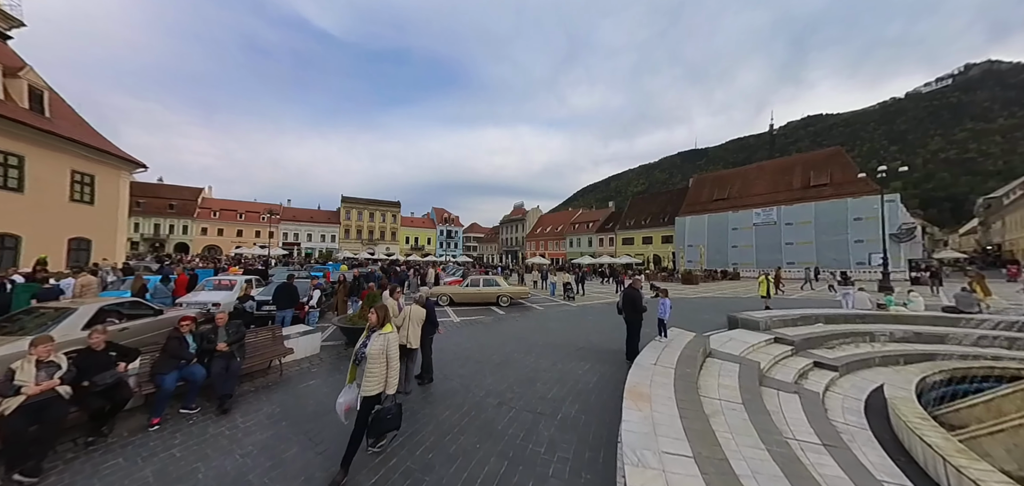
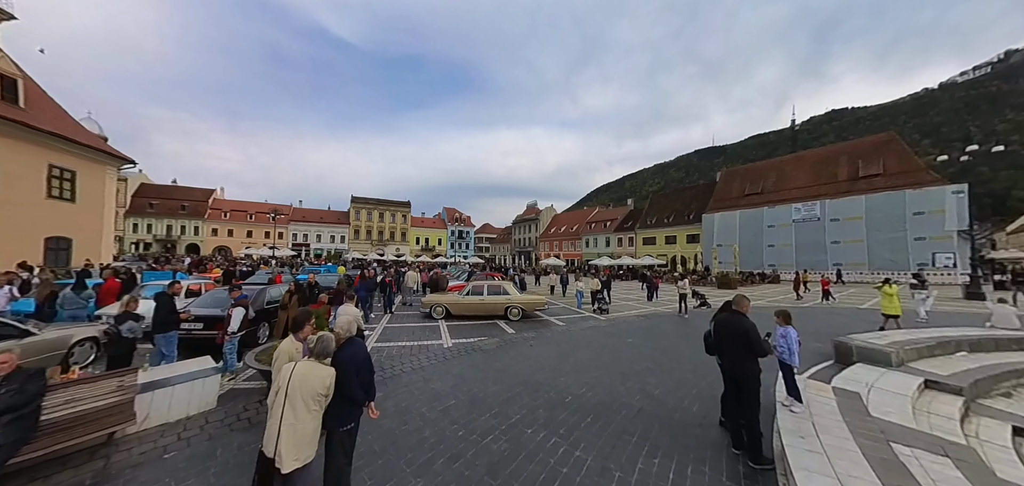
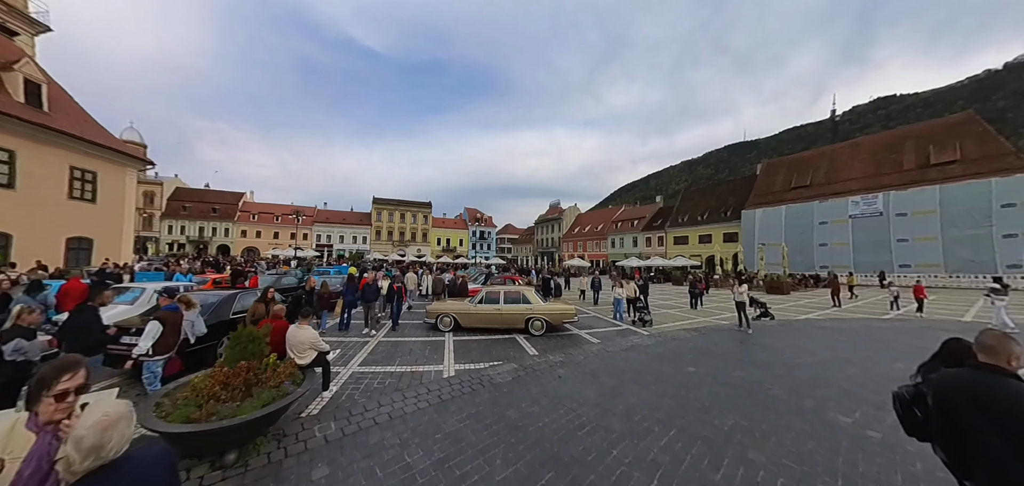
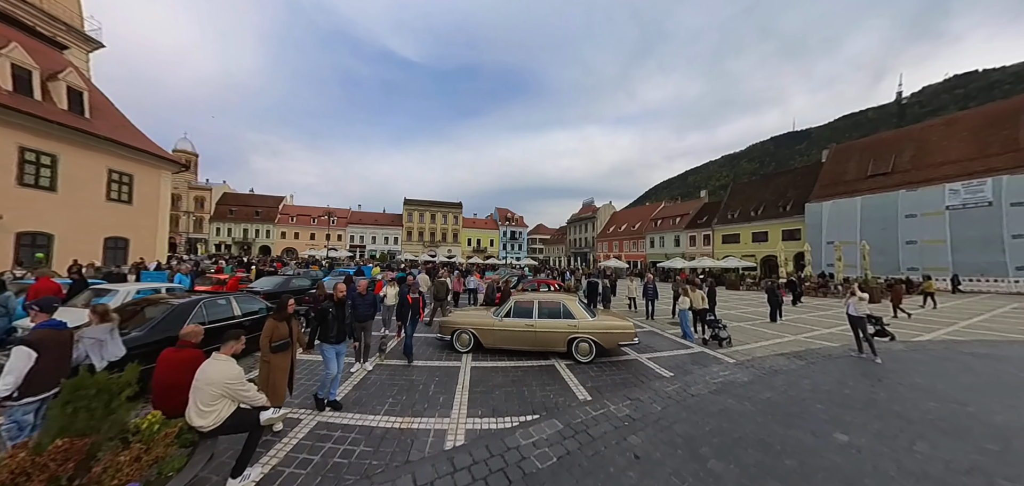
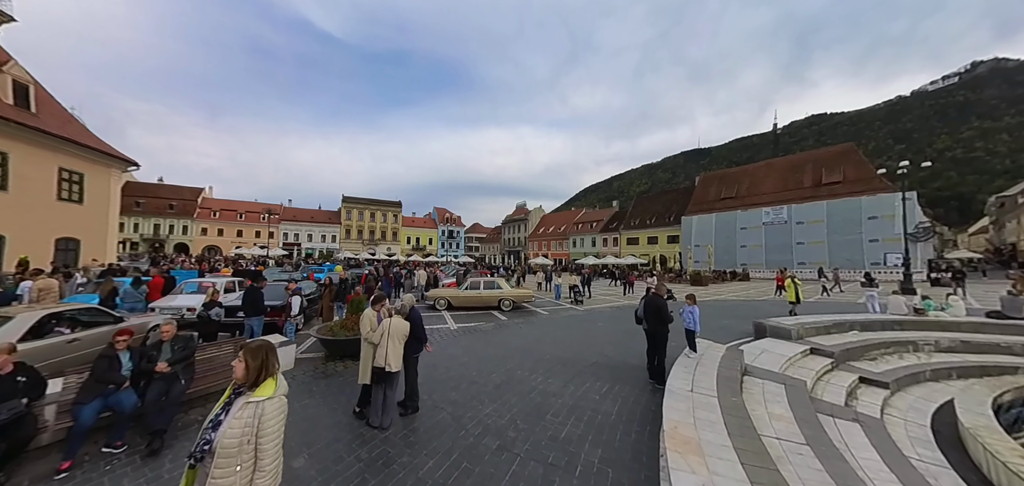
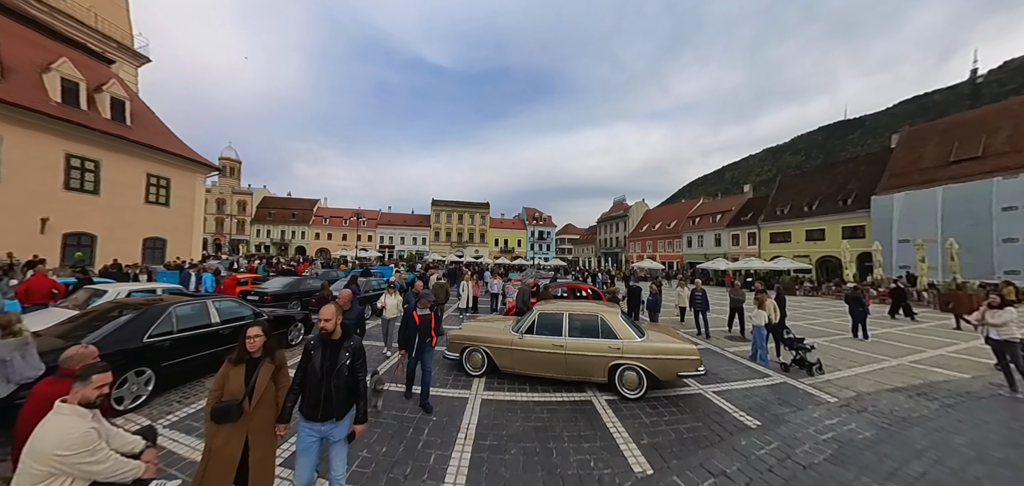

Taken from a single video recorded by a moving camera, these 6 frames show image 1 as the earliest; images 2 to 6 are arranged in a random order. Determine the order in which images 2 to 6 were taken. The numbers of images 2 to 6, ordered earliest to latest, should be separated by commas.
5, 2, 3, 4, 6
